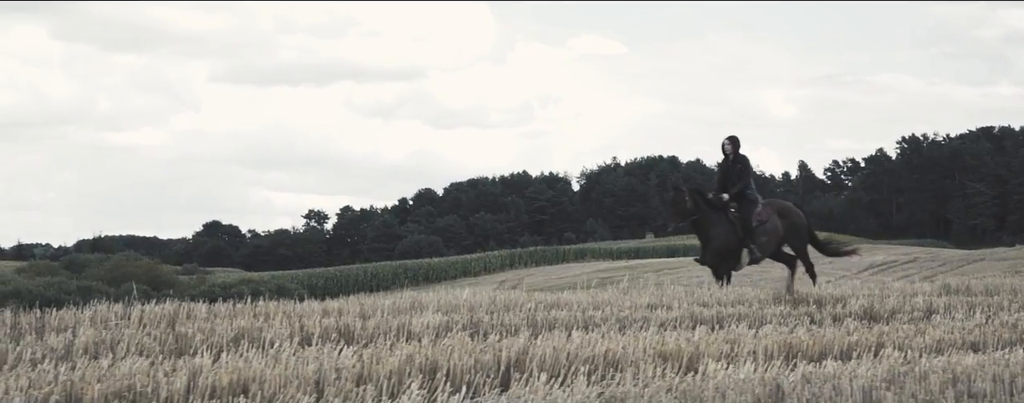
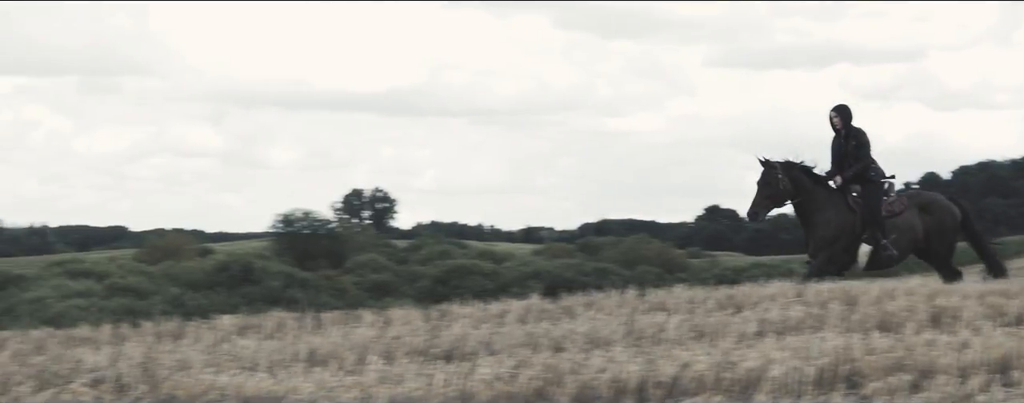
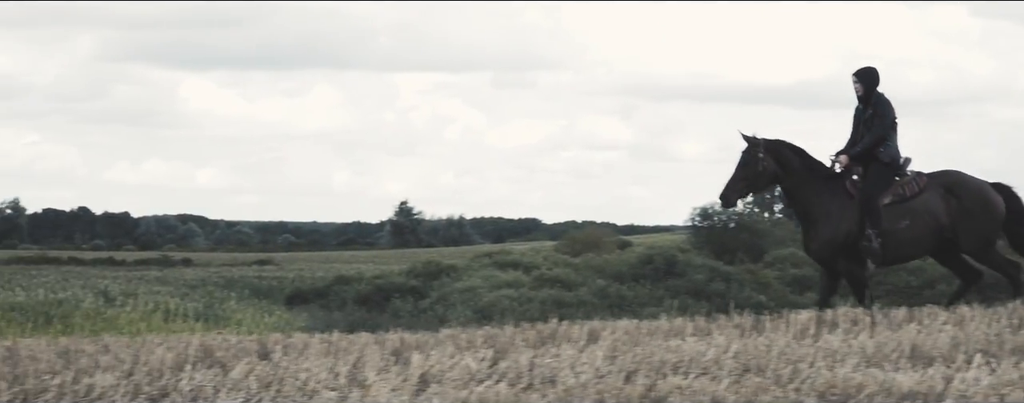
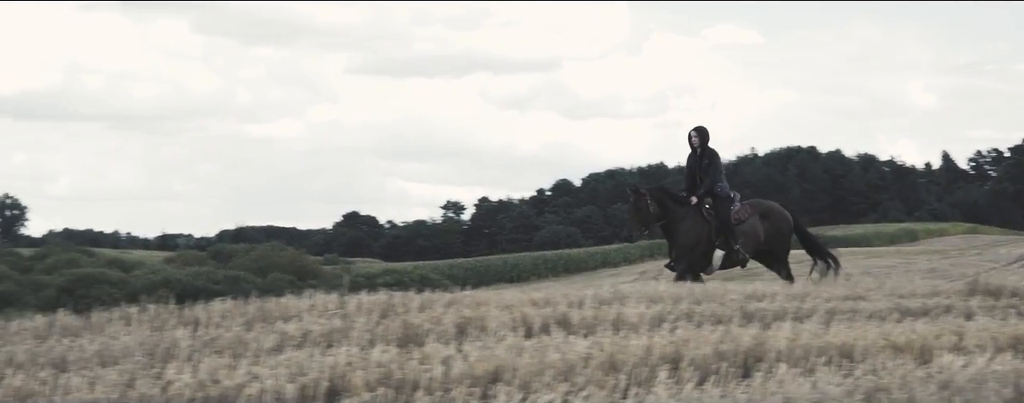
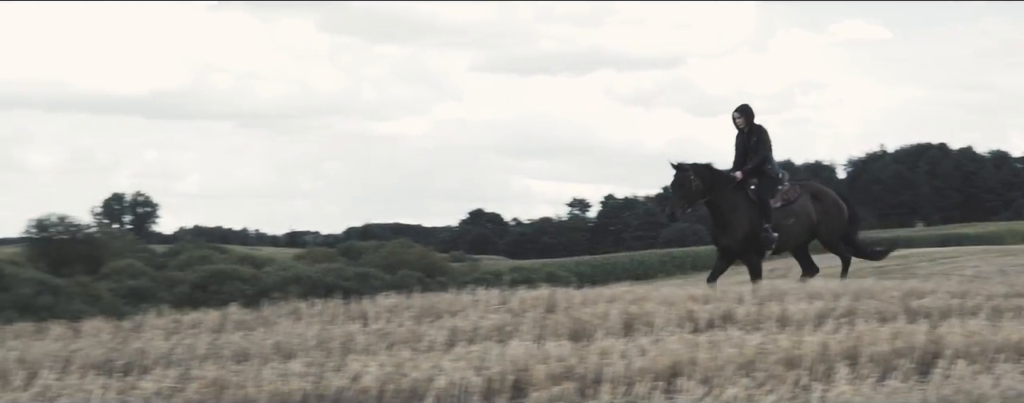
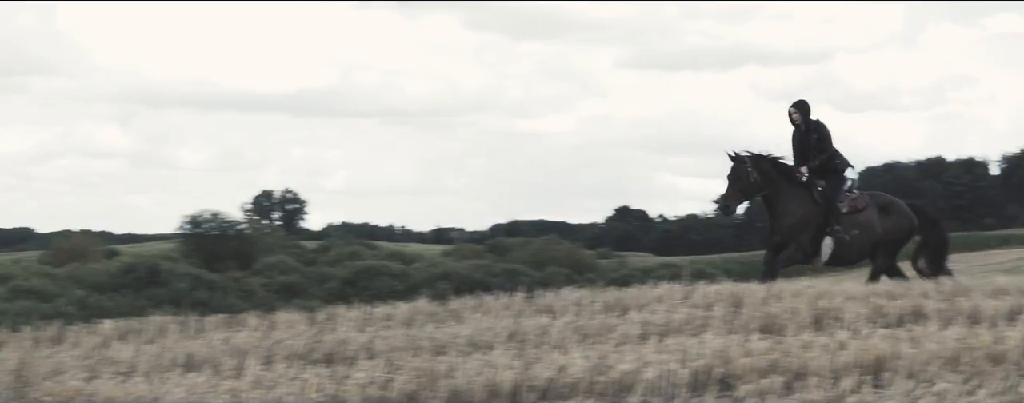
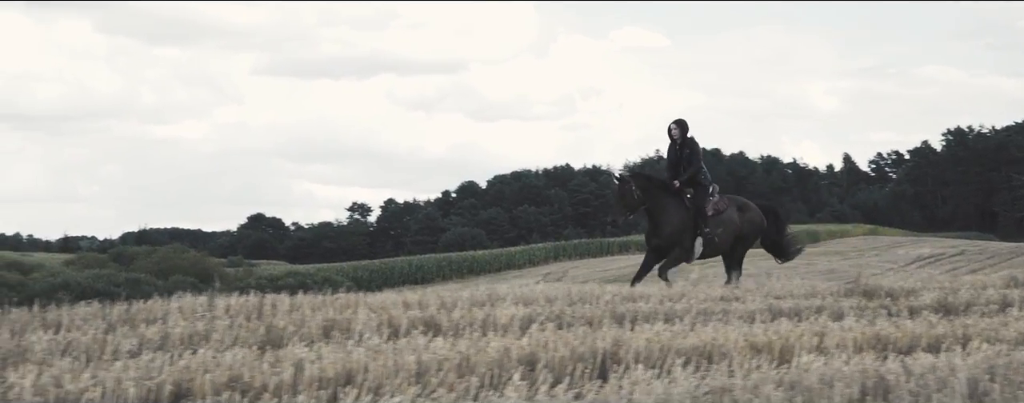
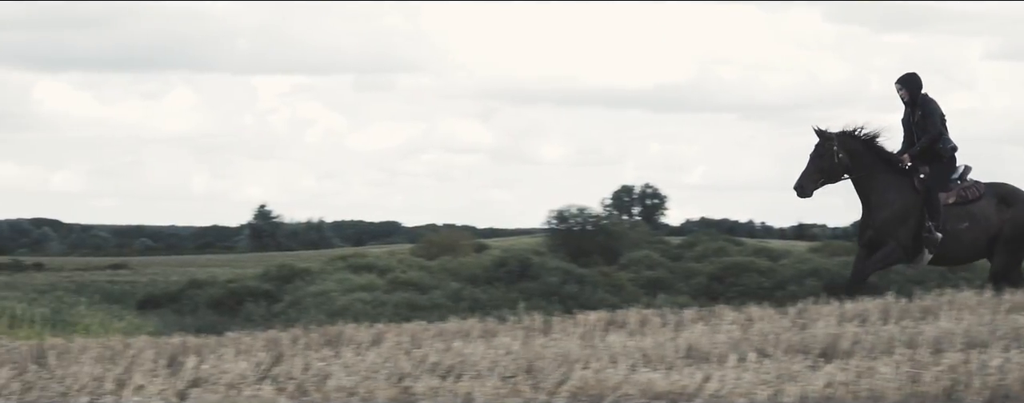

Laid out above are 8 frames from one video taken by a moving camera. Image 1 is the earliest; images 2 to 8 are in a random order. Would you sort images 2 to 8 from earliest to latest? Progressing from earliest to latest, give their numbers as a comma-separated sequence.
7, 4, 5, 6, 2, 8, 3
